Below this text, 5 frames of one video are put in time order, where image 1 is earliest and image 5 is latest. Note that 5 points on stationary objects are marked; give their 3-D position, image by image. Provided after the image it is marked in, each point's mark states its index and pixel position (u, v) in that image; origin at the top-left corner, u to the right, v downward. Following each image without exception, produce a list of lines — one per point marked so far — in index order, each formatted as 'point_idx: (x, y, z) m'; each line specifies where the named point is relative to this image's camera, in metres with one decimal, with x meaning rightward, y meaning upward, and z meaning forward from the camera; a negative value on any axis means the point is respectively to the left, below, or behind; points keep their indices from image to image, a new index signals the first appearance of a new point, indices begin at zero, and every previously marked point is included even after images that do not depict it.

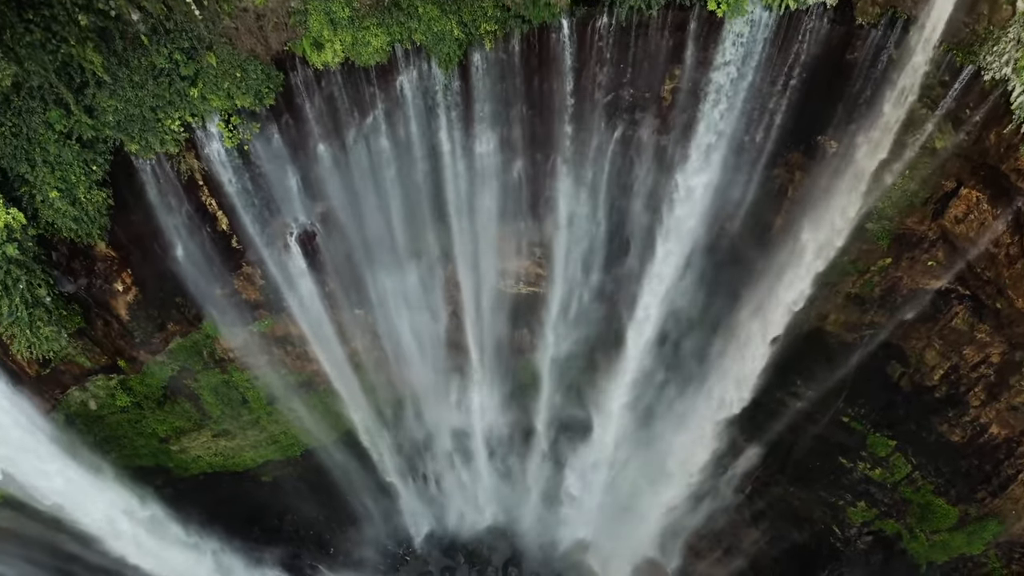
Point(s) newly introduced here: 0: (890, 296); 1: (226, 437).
0: (+5.8, -0.2, +10.2) m
1: (-5.4, -2.8, +12.5) m
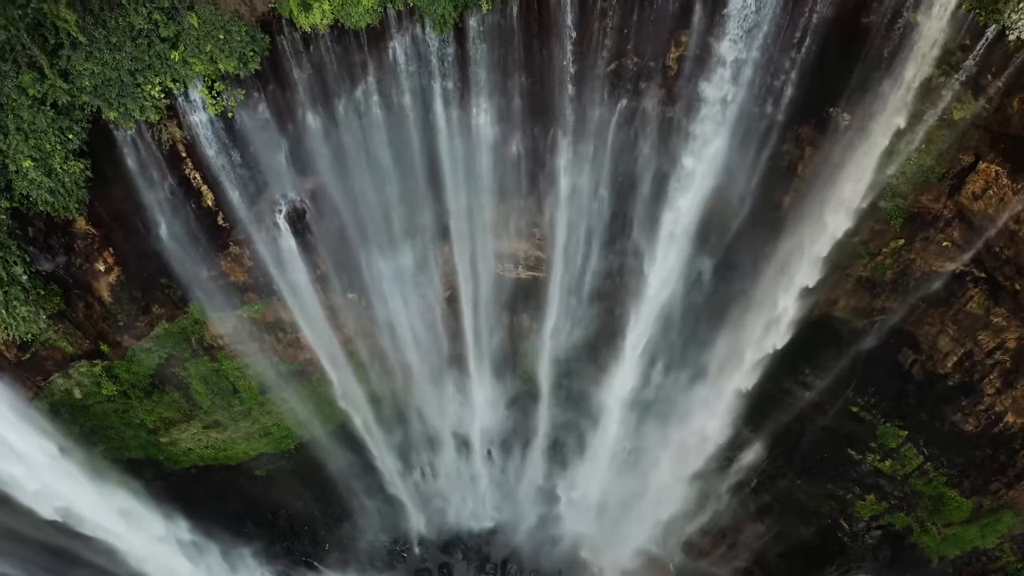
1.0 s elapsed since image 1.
0: (+5.8, +0.1, +9.8) m
1: (-5.4, -2.6, +12.1) m
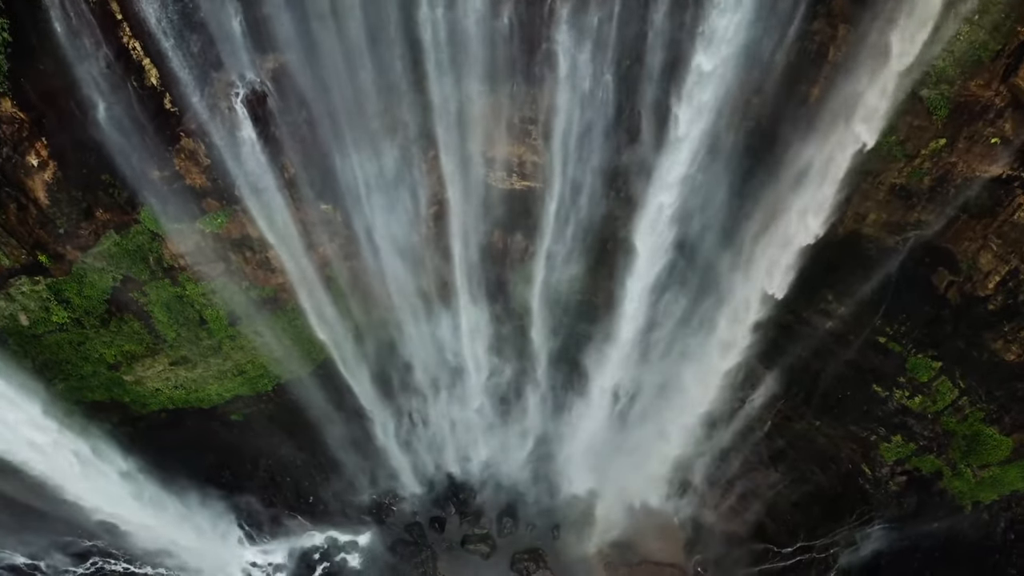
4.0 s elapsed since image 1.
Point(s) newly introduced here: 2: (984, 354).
0: (+5.7, +1.4, +8.7) m
1: (-5.5, -1.3, +11.0) m
2: (+6.9, -0.9, +9.5) m
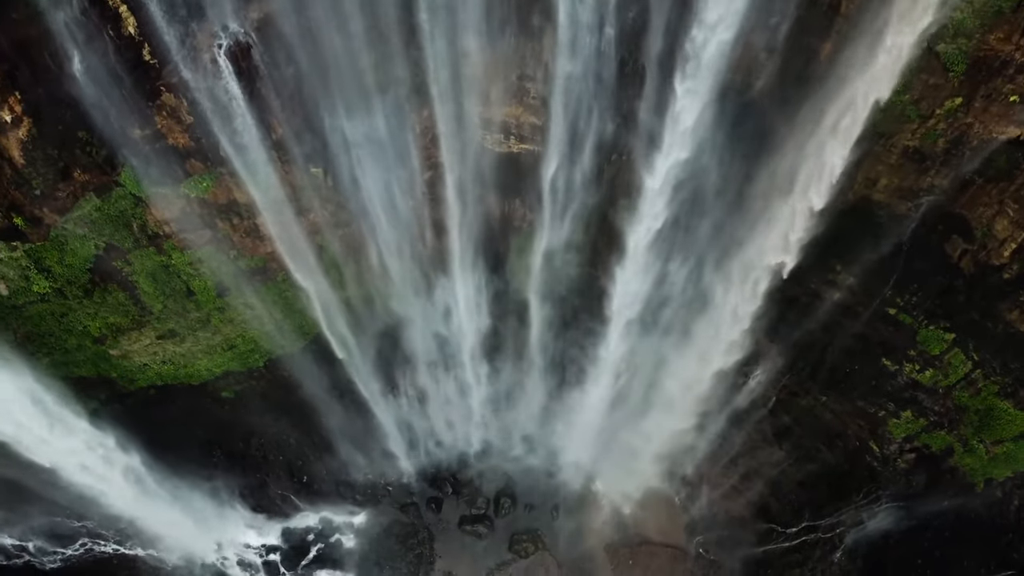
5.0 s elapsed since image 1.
0: (+5.7, +1.8, +8.3) m
1: (-5.5, -0.8, +10.7) m
2: (+6.8, -0.5, +9.2) m
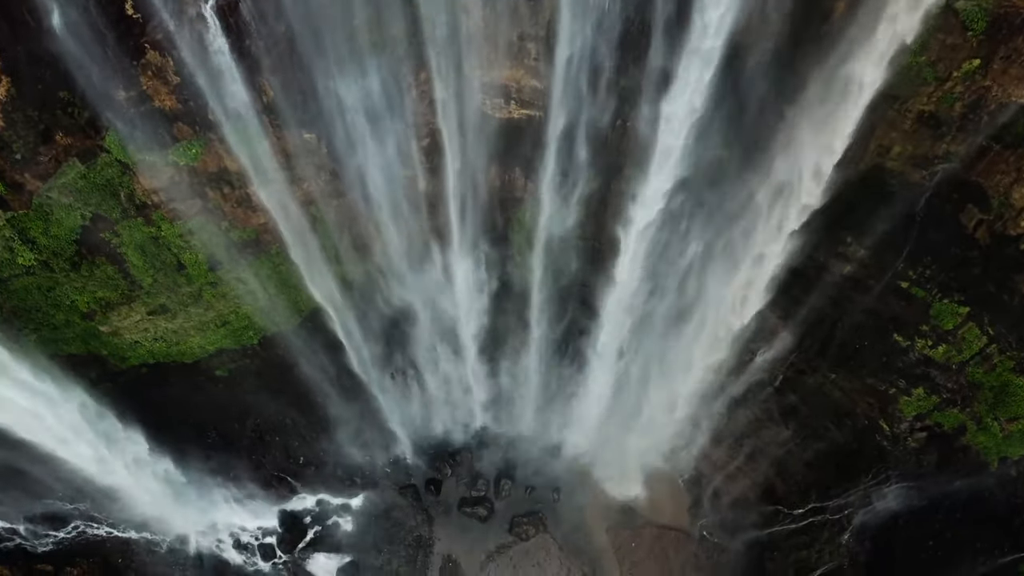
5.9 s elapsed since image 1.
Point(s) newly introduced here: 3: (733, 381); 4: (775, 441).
0: (+5.7, +2.2, +8.0) m
1: (-5.5, -0.4, +10.4) m
2: (+6.8, -0.1, +8.9) m
3: (+4.0, -1.7, +11.8) m
4: (+4.7, -2.7, +11.6) m
